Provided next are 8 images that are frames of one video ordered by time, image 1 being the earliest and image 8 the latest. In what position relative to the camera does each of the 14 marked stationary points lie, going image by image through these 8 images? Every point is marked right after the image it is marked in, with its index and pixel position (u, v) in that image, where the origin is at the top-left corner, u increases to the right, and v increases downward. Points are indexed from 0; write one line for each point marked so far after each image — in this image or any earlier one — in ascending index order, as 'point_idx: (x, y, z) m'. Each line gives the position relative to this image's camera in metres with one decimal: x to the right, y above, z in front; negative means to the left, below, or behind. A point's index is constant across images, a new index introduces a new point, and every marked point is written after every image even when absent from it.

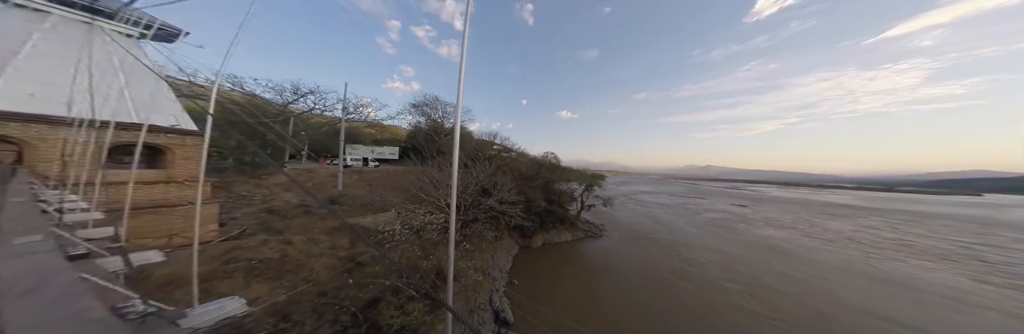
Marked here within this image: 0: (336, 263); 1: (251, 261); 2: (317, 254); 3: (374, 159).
0: (-6.9, -3.7, +6.8) m
1: (-9.1, -3.4, +6.4) m
2: (-7.8, -3.5, +7.2) m
3: (-12.3, +0.7, +16.2) m
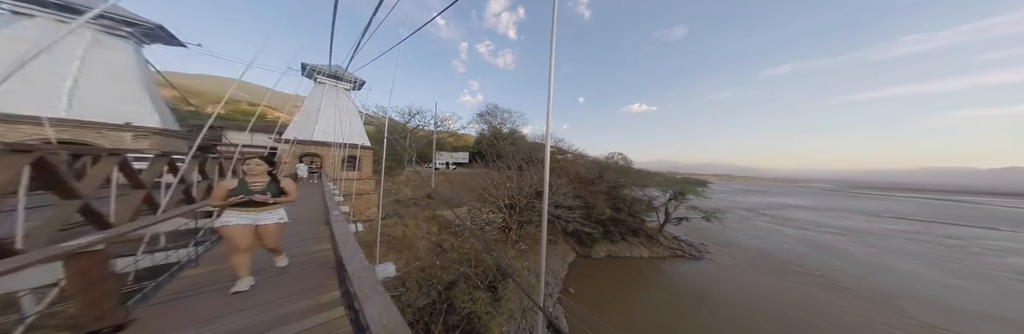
0: (-4.0, -3.8, +8.6) m
1: (-6.2, -3.5, +8.9) m
2: (-4.8, -3.6, +9.3) m
3: (-6.3, +0.4, +19.2) m
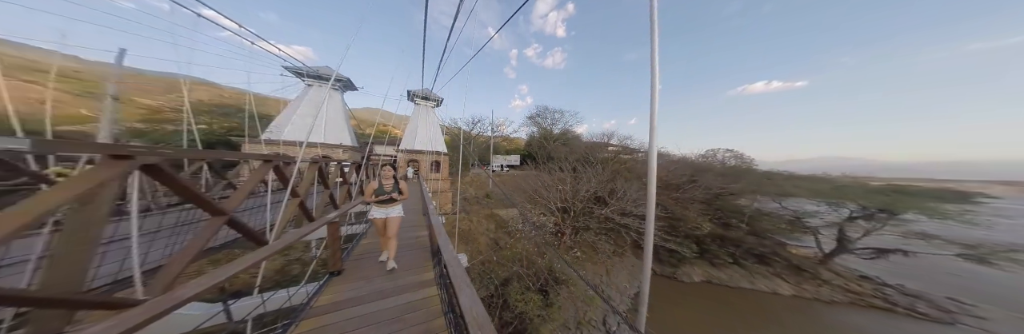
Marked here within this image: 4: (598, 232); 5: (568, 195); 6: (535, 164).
0: (-1.2, -4.0, +9.4) m
1: (-3.3, -3.6, +10.3) m
2: (-1.8, -3.7, +10.3) m
3: (-0.6, +0.2, +20.3) m
4: (+4.7, -3.2, +8.8) m
5: (+2.9, -1.4, +9.0) m
6: (+2.2, +0.2, +15.7) m
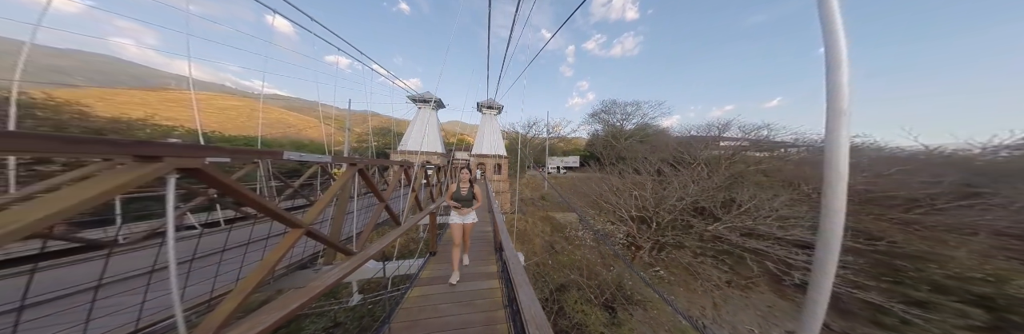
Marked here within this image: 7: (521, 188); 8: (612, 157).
0: (+1.9, -4.1, +9.2) m
1: (+0.2, -3.8, +10.7) m
2: (+1.6, -3.9, +10.2) m
3: (+5.7, 0.0, +19.5) m
4: (+7.4, -3.2, +6.9) m
5: (+5.7, -1.4, +7.6) m
6: (+7.0, +0.1, +14.2) m
7: (+0.8, -2.0, +15.8) m
8: (+7.6, +0.7, +13.4) m
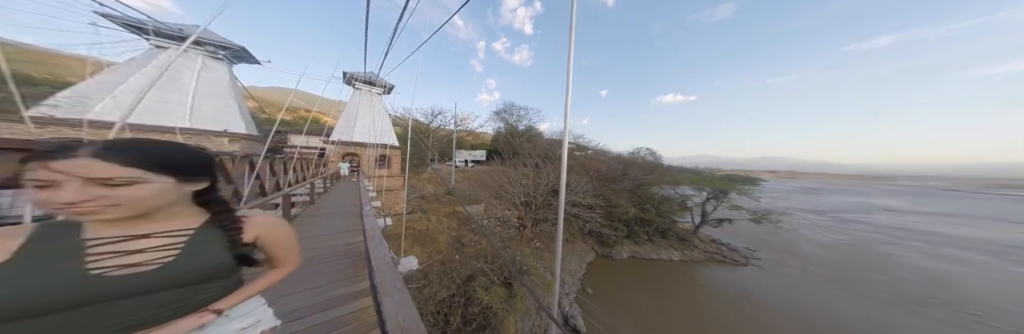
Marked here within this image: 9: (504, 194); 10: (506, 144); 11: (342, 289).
0: (-3.1, -3.7, +9.0) m
1: (-5.3, -3.4, +9.5) m
2: (-3.9, -3.5, +9.8) m
3: (-4.5, +0.7, +19.8) m
4: (+2.8, -3.0, +9.5) m
5: (+1.0, -1.1, +9.3) m
6: (-0.9, +0.6, +15.8) m
7: (-7.2, -1.4, +14.3) m
8: (+0.1, +1.2, +15.3) m
9: (-0.4, -1.5, +9.7) m
10: (-0.5, +2.2, +17.5) m
11: (-2.1, -1.5, +2.2) m
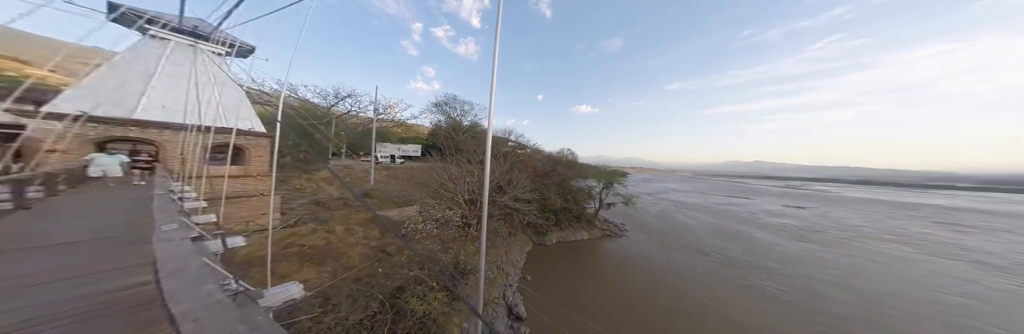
0: (-6.1, -3.6, +7.5) m
1: (-8.3, -3.2, +7.3) m
2: (-7.0, -3.3, +7.9) m
3: (-10.6, +1.0, +17.2) m
4: (-0.5, -2.8, +9.8) m
5: (-2.2, -1.0, +9.0) m
6: (-6.0, +0.9, +14.5) m
7: (-11.5, -1.2, +11.2) m
8: (-4.9, +1.5, +14.3) m
9: (-3.7, -1.3, +8.9) m
10: (-6.1, +2.5, +16.2) m
11: (-3.0, -1.4, +1.2) m
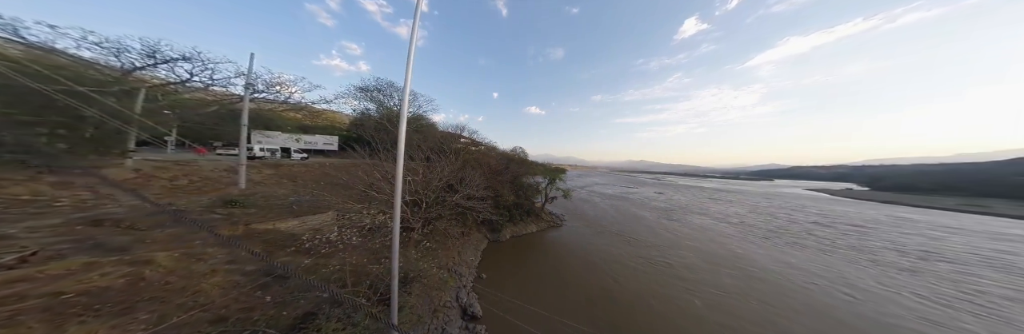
0: (-8.4, -3.5, +5.3) m
1: (-10.6, -3.1, +4.5) m
2: (-9.5, -3.2, +5.5) m
3: (-15.5, +1.2, +13.4) m
4: (-3.7, -2.6, +9.0) m
5: (-5.1, -0.8, +7.7) m
6: (-10.3, +1.1, +12.0) m
7: (-14.7, -1.1, +7.4) m
8: (-9.2, +1.7, +12.1) m
9: (-6.6, -1.2, +7.3) m
10: (-10.9, +2.8, +13.6) m
11: (-3.8, -1.4, 0.0) m
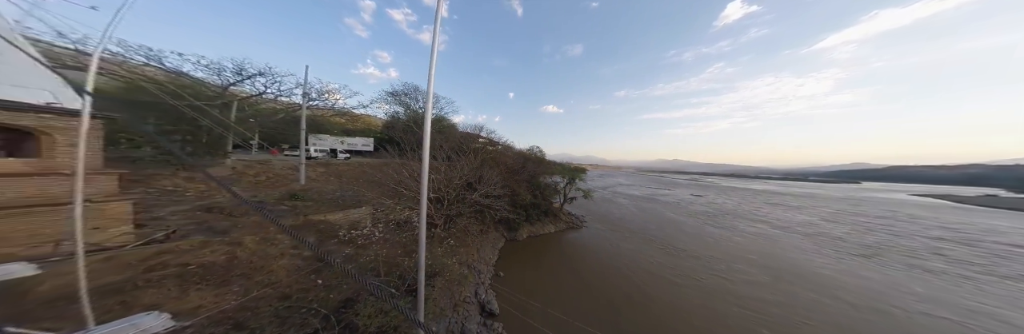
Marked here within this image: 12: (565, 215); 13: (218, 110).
0: (-7.5, -3.4, +6.2) m
1: (-9.7, -3.1, +5.6) m
2: (-8.5, -3.2, +6.5) m
3: (-13.7, +1.3, +14.9) m
4: (-2.5, -2.6, +9.4) m
5: (-4.0, -0.8, +8.3) m
6: (-8.7, +1.2, +13.0) m
7: (-13.6, -1.0, +8.9) m
8: (-7.6, +1.8, +13.0) m
9: (-5.5, -1.1, +8.0) m
10: (-9.1, +2.9, +14.7) m
11: (-3.4, -1.4, +0.5) m
12: (+4.8, -4.5, +16.7) m
13: (-7.4, +1.4, +4.5) m
